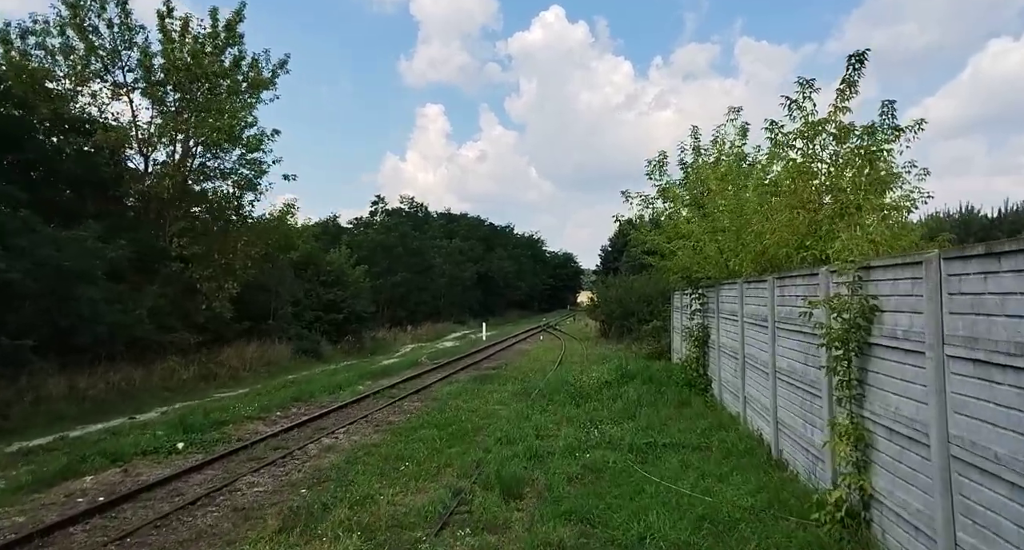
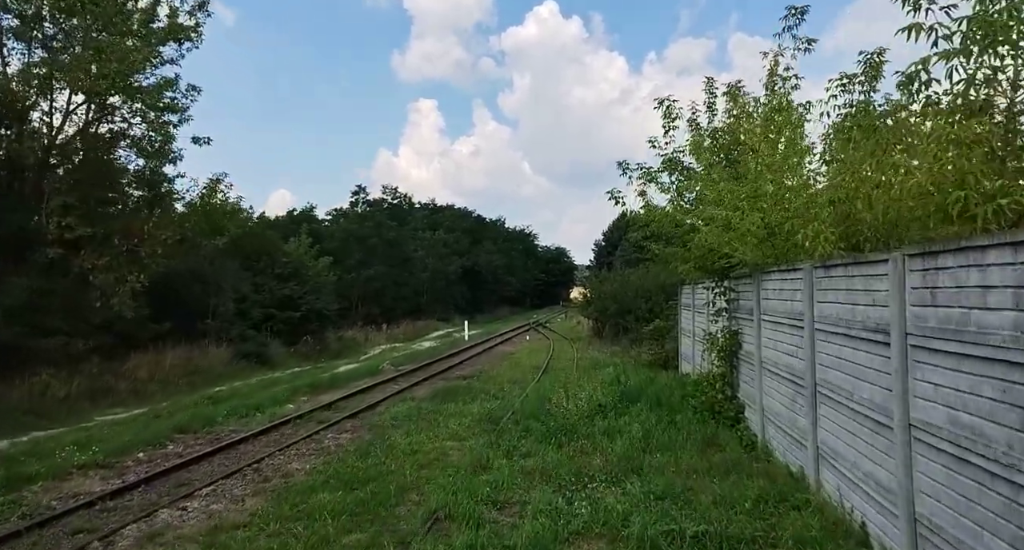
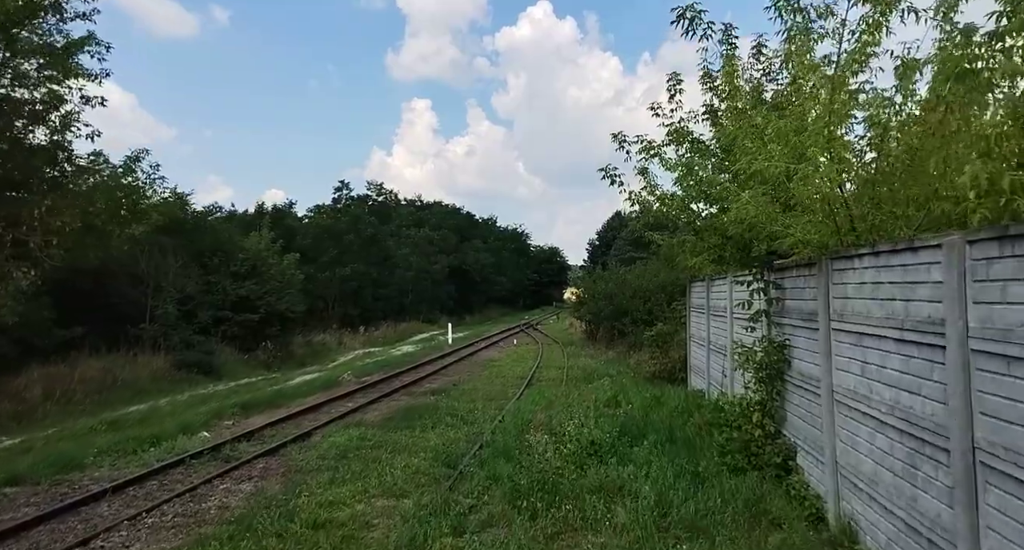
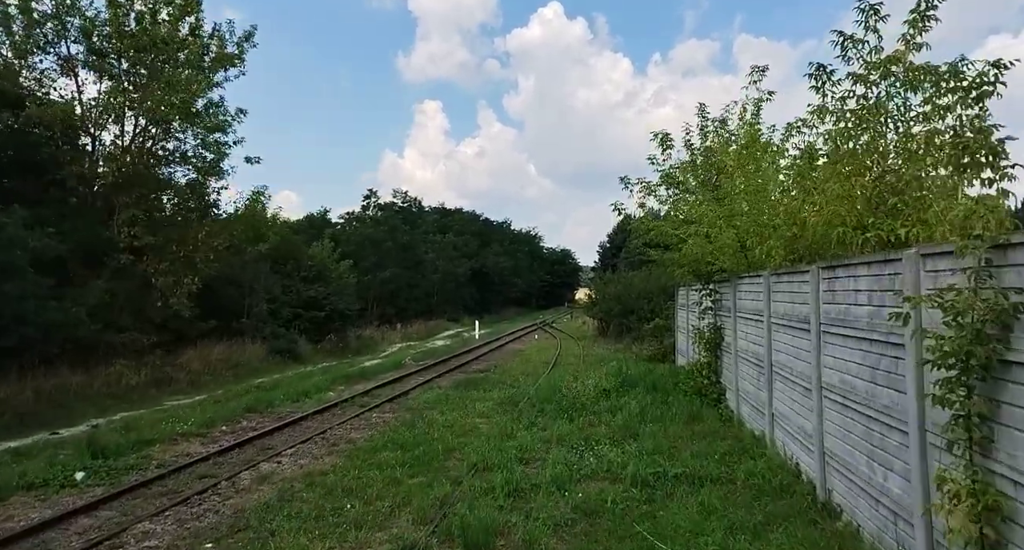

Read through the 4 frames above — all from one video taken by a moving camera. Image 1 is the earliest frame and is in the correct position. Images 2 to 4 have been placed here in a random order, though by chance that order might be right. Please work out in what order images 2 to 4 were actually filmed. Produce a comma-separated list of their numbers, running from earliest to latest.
4, 2, 3
